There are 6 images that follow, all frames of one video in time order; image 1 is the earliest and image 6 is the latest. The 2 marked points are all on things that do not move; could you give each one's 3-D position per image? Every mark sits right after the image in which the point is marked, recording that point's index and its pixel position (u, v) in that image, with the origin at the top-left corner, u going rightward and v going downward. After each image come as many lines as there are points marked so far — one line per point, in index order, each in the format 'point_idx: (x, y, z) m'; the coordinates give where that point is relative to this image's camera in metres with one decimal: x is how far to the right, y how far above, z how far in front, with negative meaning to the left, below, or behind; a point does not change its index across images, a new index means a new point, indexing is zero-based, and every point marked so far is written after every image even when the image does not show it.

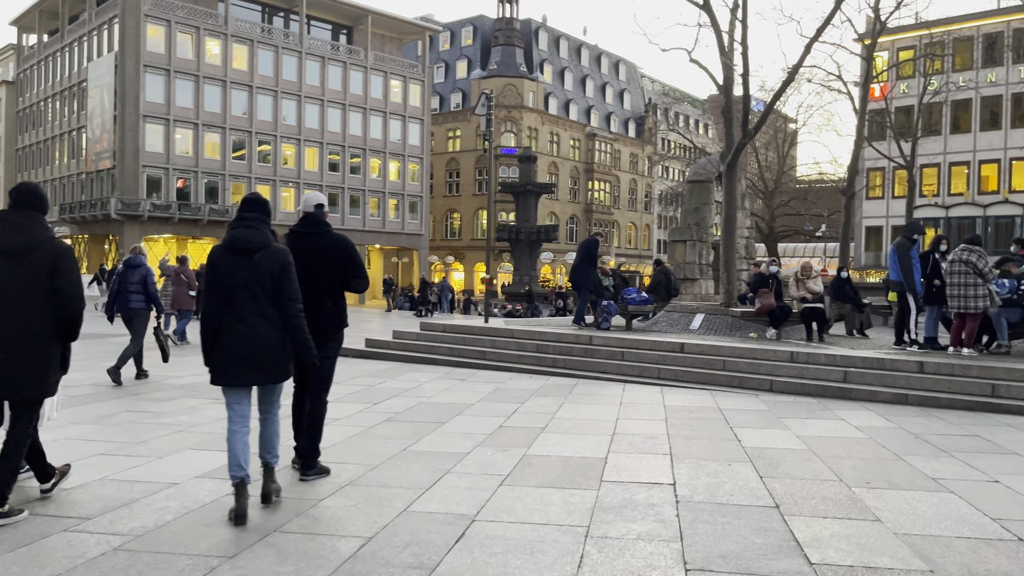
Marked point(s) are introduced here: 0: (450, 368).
0: (-1.0, -1.3, +13.1) m
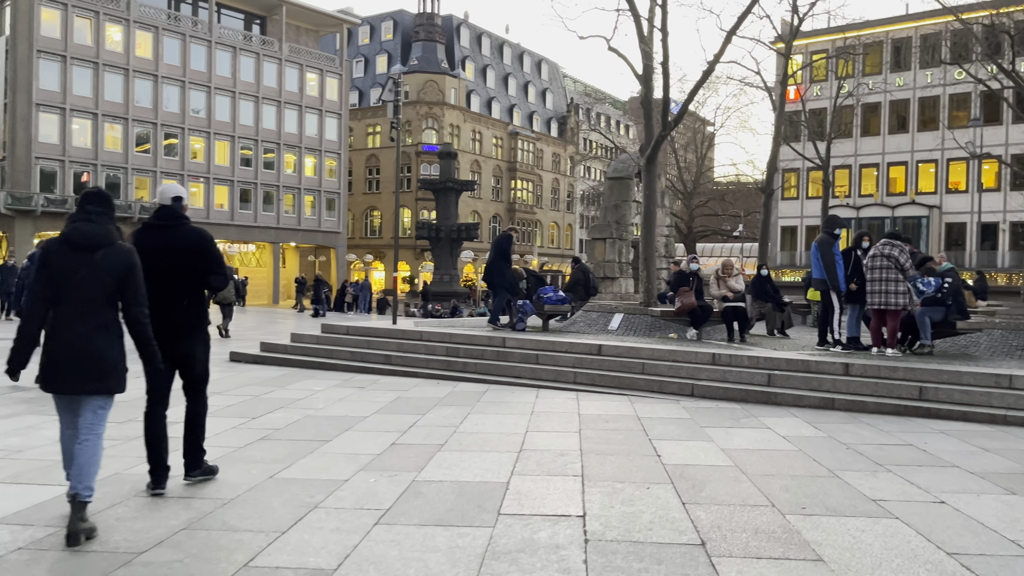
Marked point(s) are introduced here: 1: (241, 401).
0: (-2.3, -1.3, +12.1) m
1: (-3.1, -1.3, +9.3) m
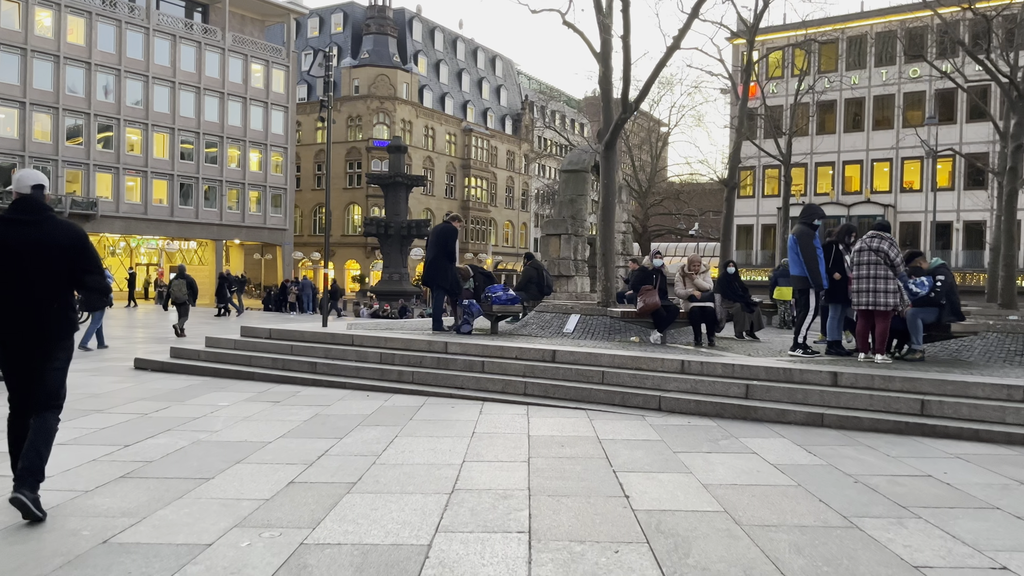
0: (-3.1, -1.2, +10.5) m
1: (-3.7, -1.3, +7.7) m
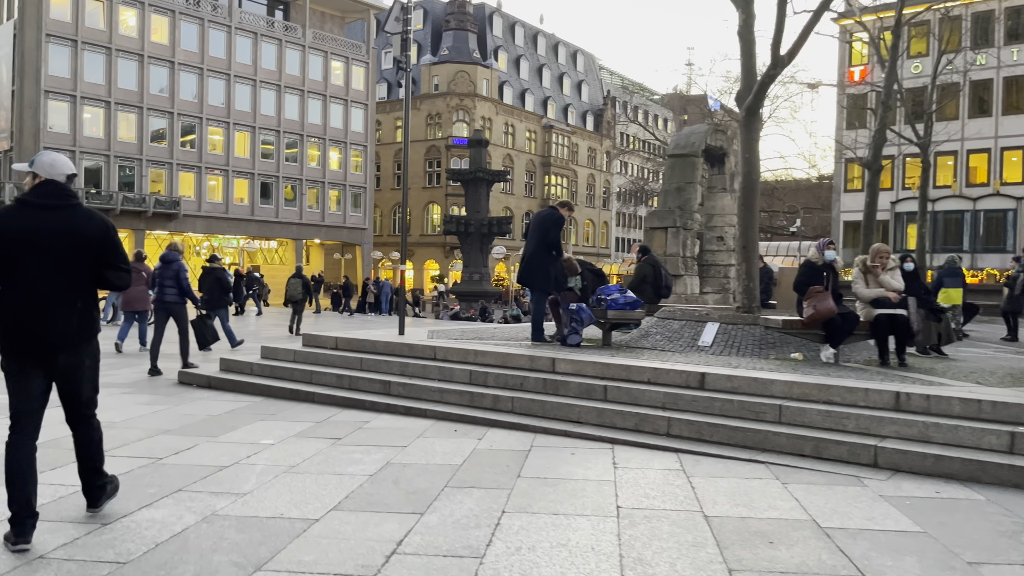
0: (-1.8, -1.2, +8.3) m
1: (-2.6, -1.2, +5.6) m
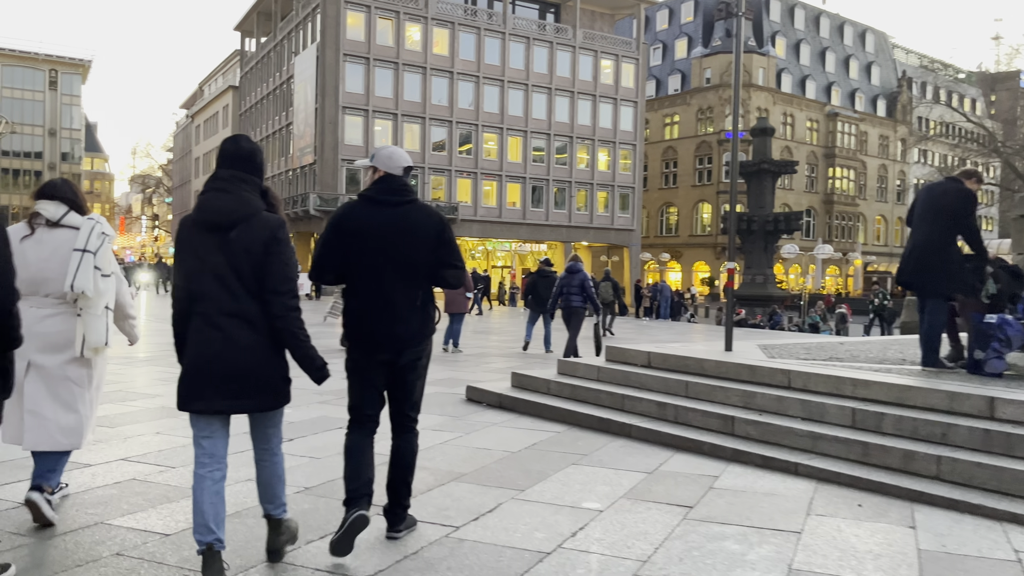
0: (+1.2, -1.3, +6.3) m
1: (-0.5, -1.3, +3.9) m
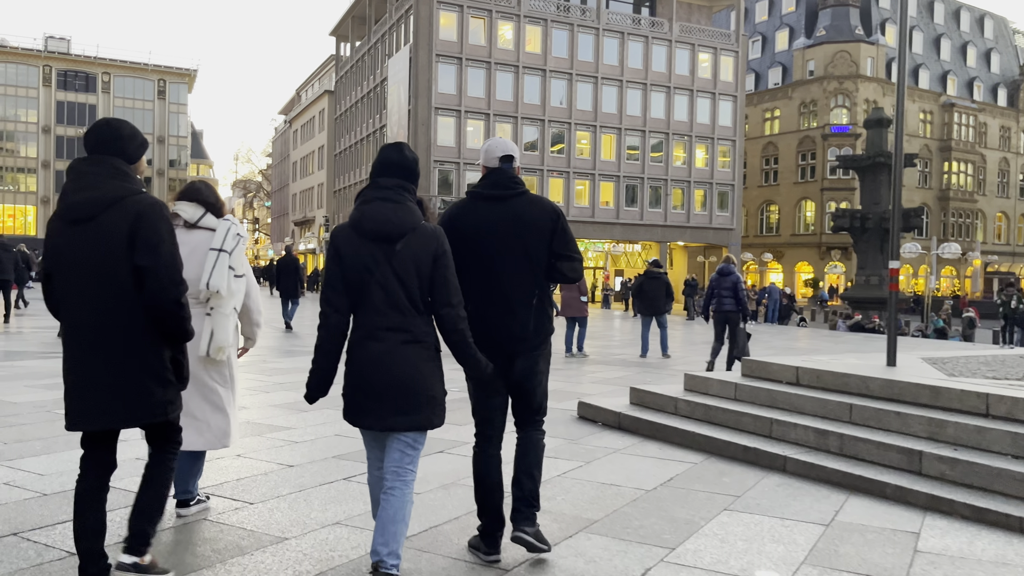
0: (+2.0, -1.3, +5.1) m
1: (+0.1, -1.3, +2.9) m
